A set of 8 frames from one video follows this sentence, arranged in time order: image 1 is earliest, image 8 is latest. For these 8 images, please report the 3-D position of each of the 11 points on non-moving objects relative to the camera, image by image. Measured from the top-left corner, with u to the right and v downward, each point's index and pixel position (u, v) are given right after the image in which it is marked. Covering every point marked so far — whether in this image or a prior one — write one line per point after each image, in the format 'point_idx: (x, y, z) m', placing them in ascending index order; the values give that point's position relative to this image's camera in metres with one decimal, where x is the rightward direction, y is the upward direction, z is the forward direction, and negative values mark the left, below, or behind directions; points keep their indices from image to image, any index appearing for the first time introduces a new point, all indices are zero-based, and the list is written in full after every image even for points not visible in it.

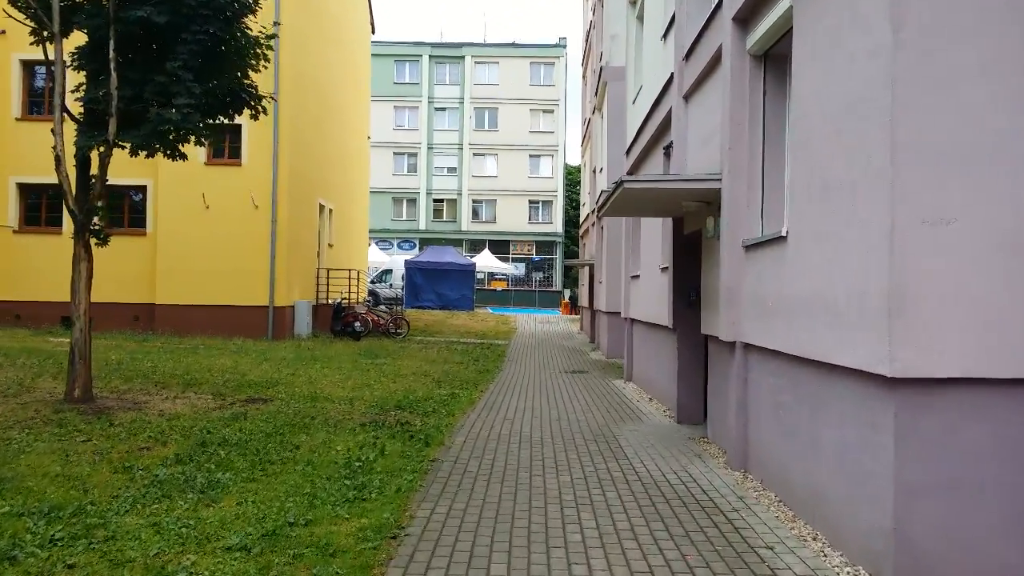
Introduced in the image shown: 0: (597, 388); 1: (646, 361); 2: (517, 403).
0: (+1.4, -1.7, +14.4) m
1: (+2.1, -1.1, +13.1) m
2: (+0.1, -1.6, +12.0) m
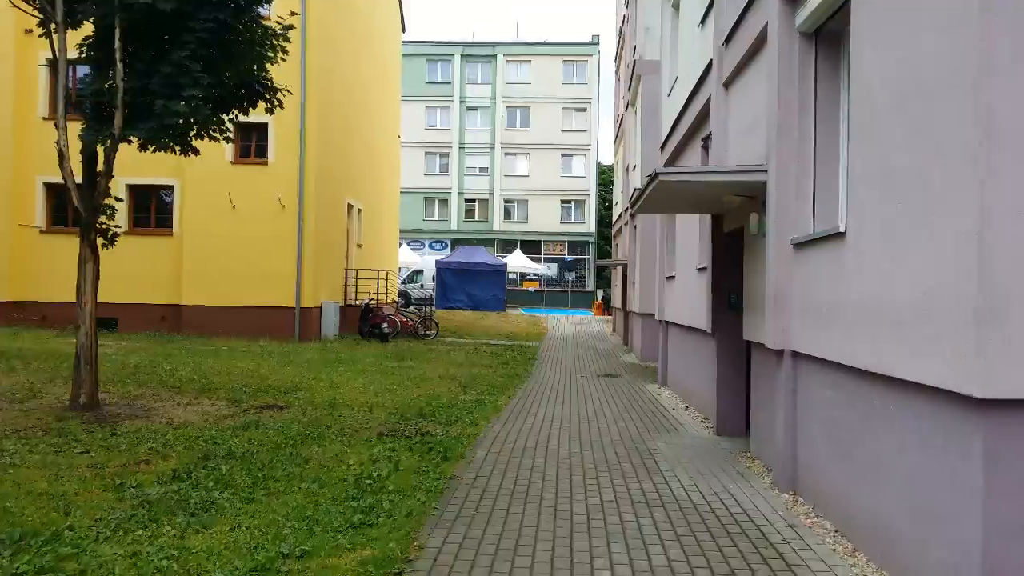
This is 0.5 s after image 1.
0: (+1.9, -1.7, +13.8) m
1: (+2.5, -1.1, +12.4) m
2: (+0.4, -1.6, +11.4) m
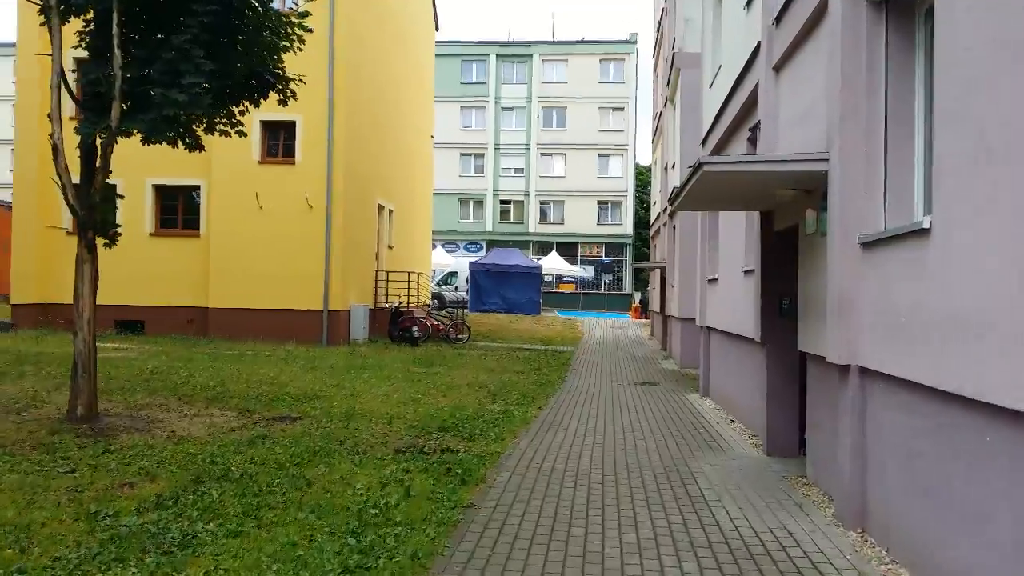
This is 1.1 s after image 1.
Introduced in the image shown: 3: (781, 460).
0: (+2.3, -1.7, +12.9) m
1: (+2.9, -1.2, +11.5) m
2: (+0.8, -1.7, +10.6) m
3: (+2.5, -1.6, +8.2) m
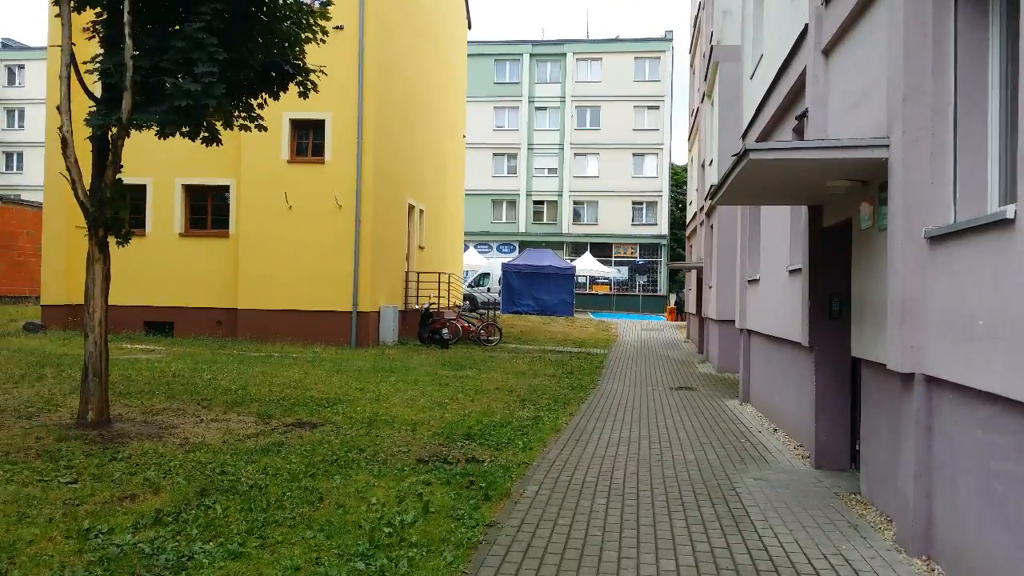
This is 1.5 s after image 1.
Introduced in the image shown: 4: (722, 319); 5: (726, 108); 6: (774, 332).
0: (+2.8, -1.8, +12.3) m
1: (+3.3, -1.2, +10.9) m
2: (+1.1, -1.7, +10.0) m
3: (+2.8, -1.6, +7.6) m
4: (+4.3, -0.6, +17.8) m
5: (+4.5, +3.7, +17.9) m
6: (+3.2, -0.5, +10.4) m
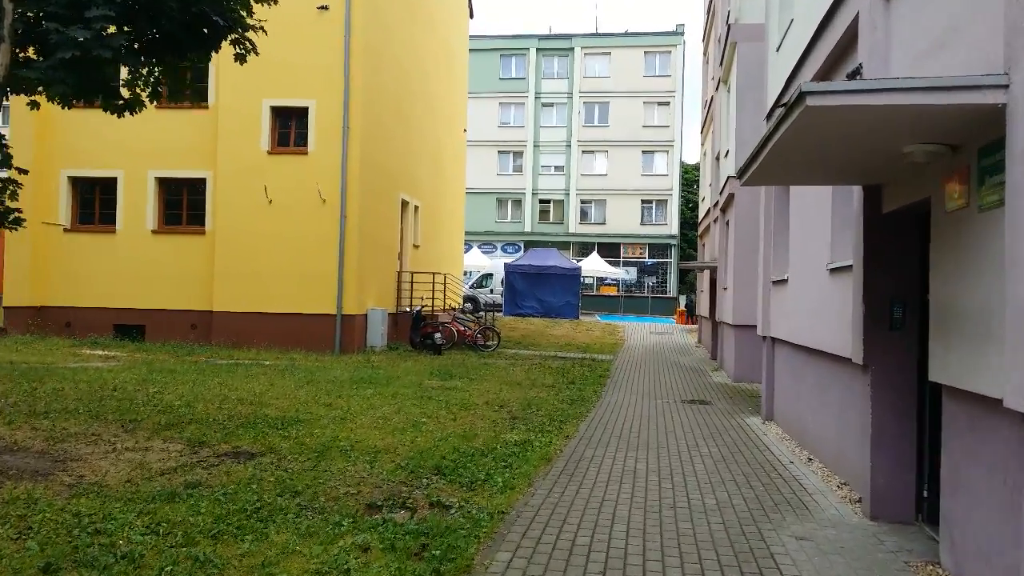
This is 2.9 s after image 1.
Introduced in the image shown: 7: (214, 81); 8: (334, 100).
0: (+2.6, -1.8, +10.6) m
1: (+3.1, -1.2, +9.2) m
2: (+1.0, -1.7, +8.4) m
3: (+2.6, -1.6, +5.9) m
4: (+4.2, -0.7, +16.1) m
5: (+4.4, +3.6, +16.2) m
6: (+3.0, -0.5, +8.8) m
7: (-6.8, +4.8, +19.8) m
8: (-4.0, +4.2, +19.3) m
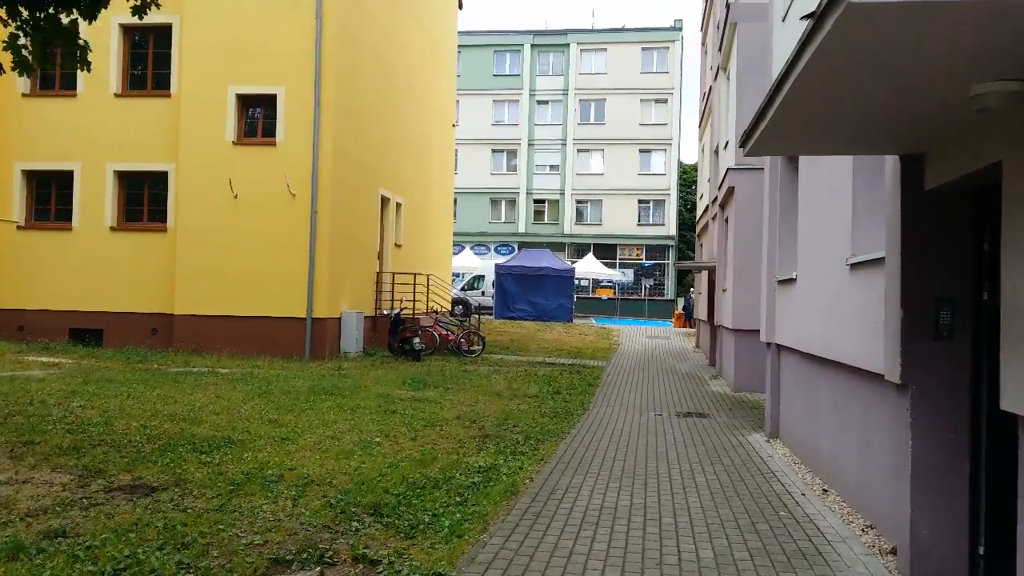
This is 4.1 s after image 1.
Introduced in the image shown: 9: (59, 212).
0: (+2.3, -1.8, +9.3) m
1: (+2.8, -1.2, +7.9) m
2: (+0.6, -1.7, +7.0) m
3: (+2.3, -1.6, +4.5) m
4: (+3.9, -0.7, +14.8) m
5: (+4.1, +3.6, +14.9) m
6: (+2.7, -0.5, +7.4) m
7: (-7.1, +4.7, +18.5) m
8: (-4.3, +4.1, +18.0) m
9: (-10.0, +1.7, +19.2) m
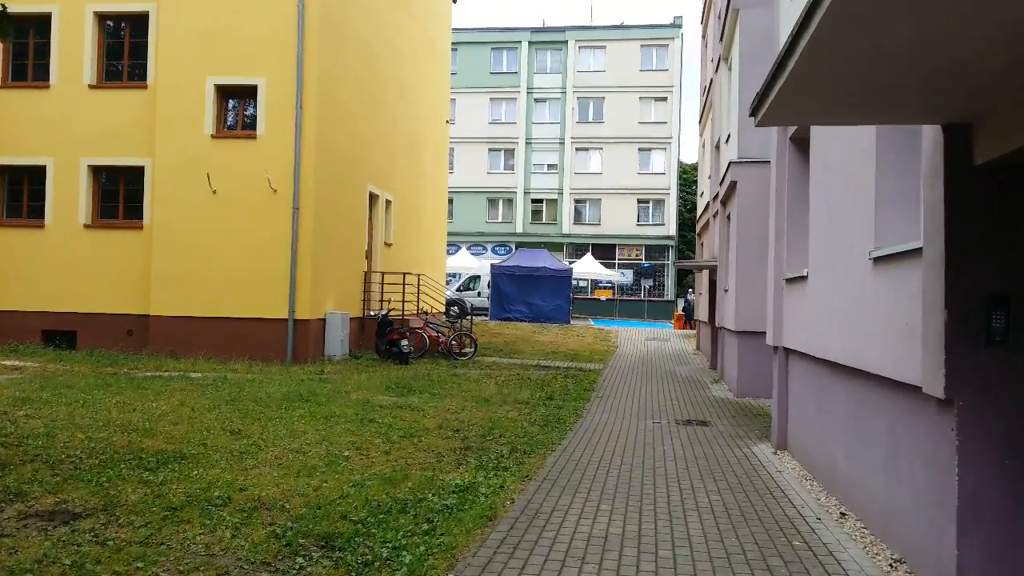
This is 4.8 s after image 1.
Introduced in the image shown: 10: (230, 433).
0: (+2.1, -1.8, +8.4) m
1: (+2.6, -1.2, +7.1) m
2: (+0.5, -1.7, +6.2) m
3: (+2.1, -1.6, +3.7) m
4: (+3.7, -0.7, +14.0) m
5: (+3.9, +3.6, +14.1) m
6: (+2.5, -0.5, +6.6) m
7: (-7.3, +4.7, +17.7) m
8: (-4.5, +4.1, +17.1) m
9: (-10.2, +1.7, +18.4) m
10: (-2.9, -1.5, +8.9) m
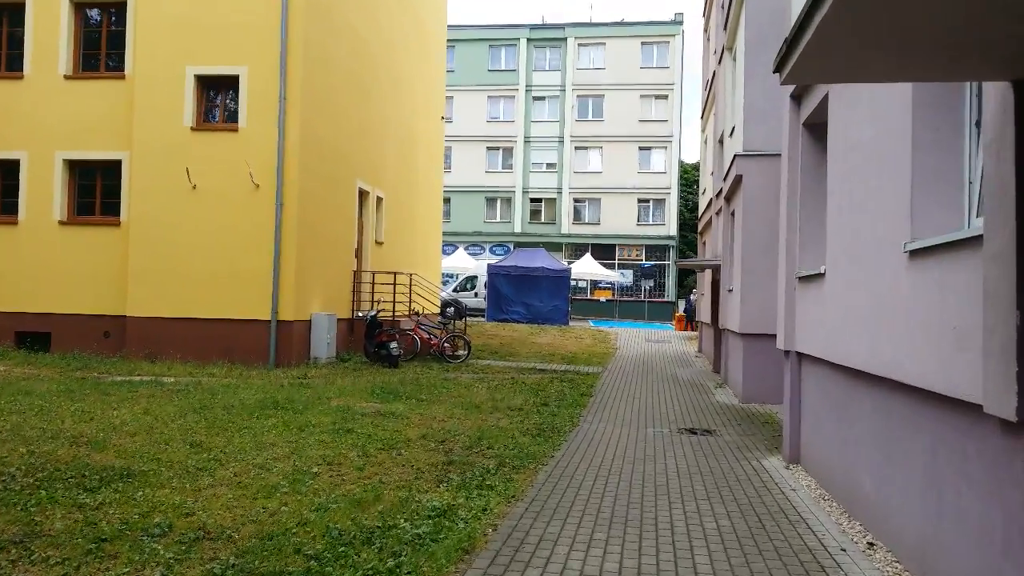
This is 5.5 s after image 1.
0: (+2.0, -1.8, +7.7) m
1: (+2.5, -1.2, +6.3) m
2: (+0.4, -1.7, +5.4) m
3: (+2.0, -1.6, +2.9) m
4: (+3.6, -0.7, +13.2) m
5: (+3.8, +3.6, +13.3) m
6: (+2.4, -0.5, +5.8) m
7: (-7.4, +4.7, +16.9) m
8: (-4.6, +4.2, +16.4) m
9: (-10.3, +1.7, +17.6) m
10: (-3.0, -1.5, +8.1) m
